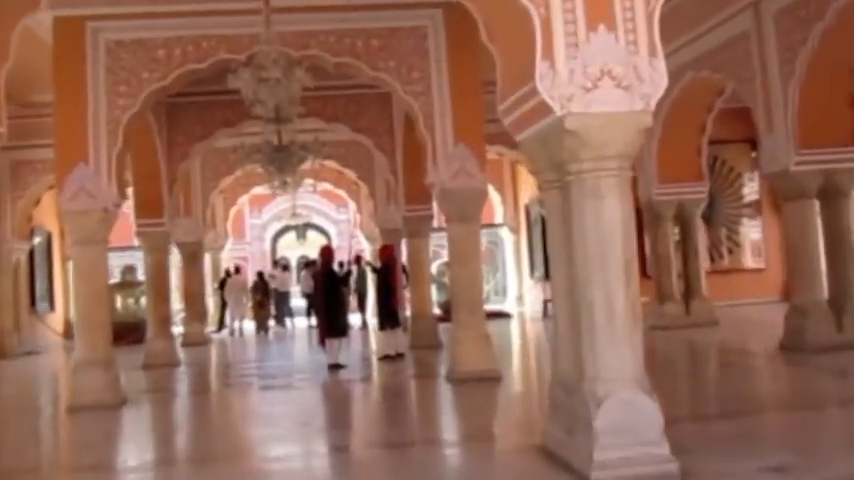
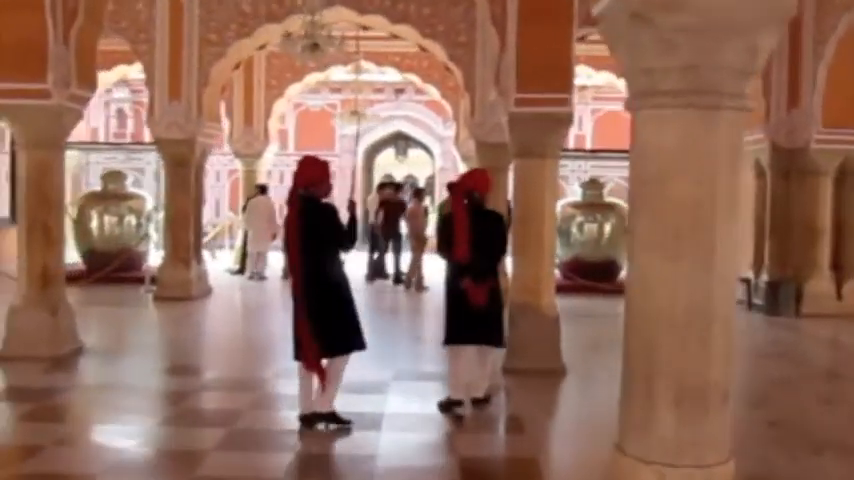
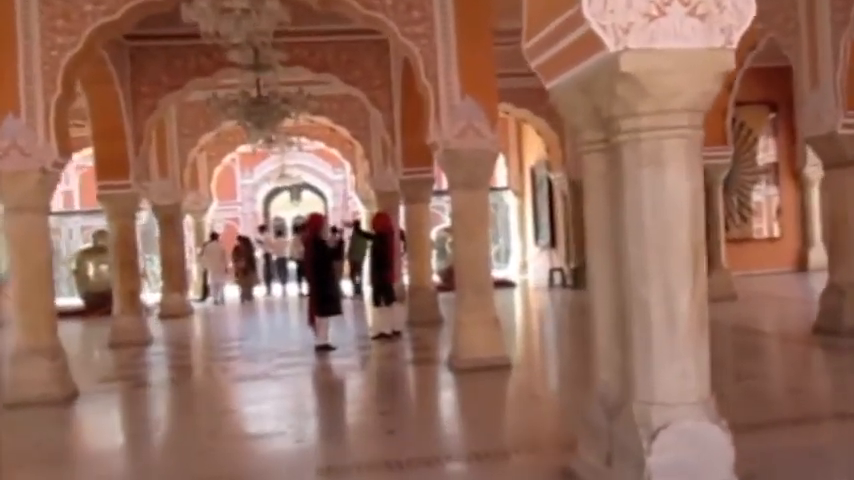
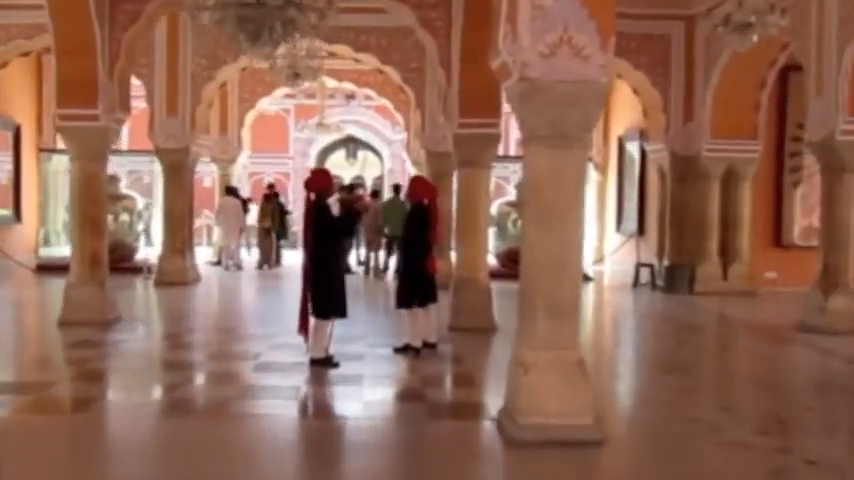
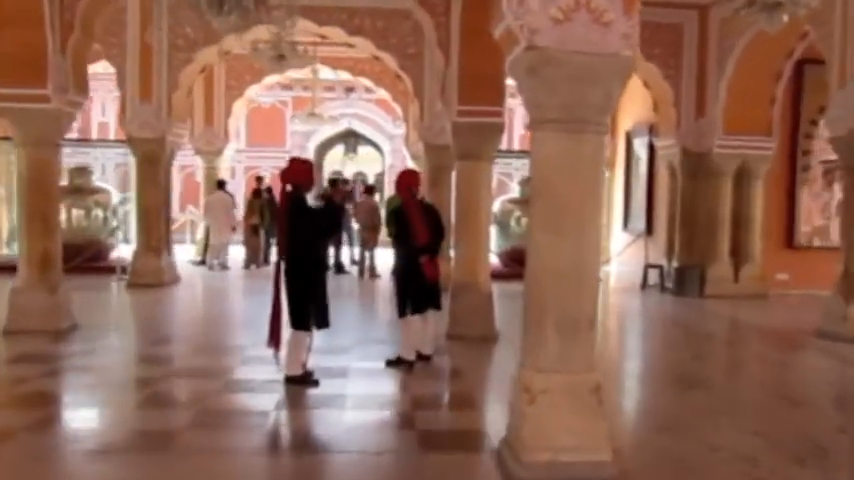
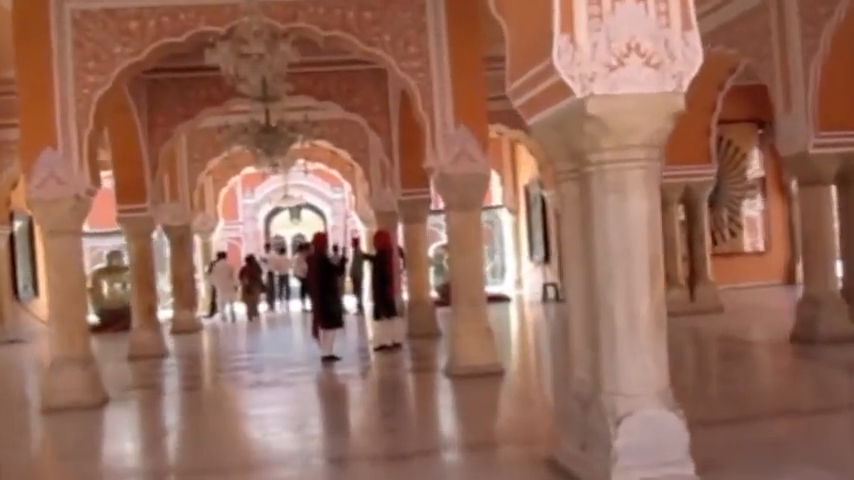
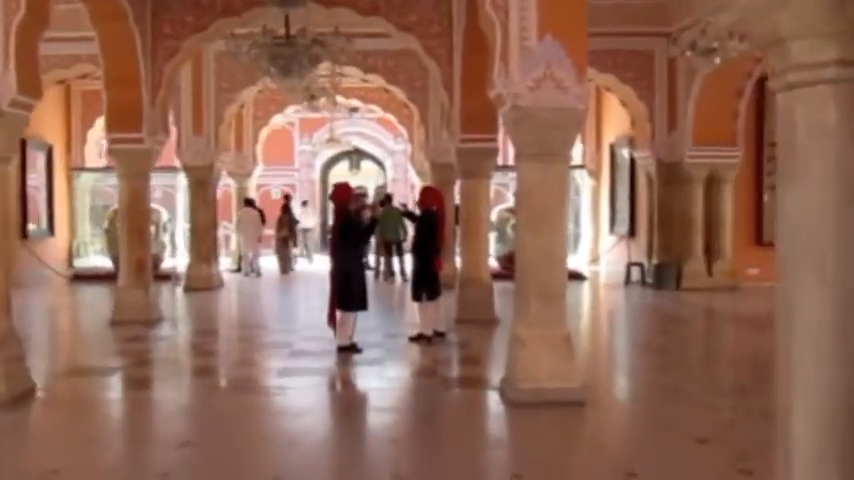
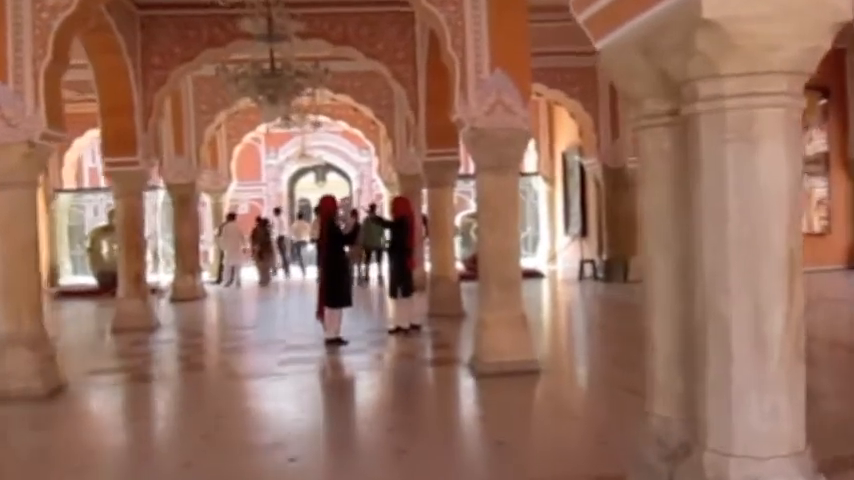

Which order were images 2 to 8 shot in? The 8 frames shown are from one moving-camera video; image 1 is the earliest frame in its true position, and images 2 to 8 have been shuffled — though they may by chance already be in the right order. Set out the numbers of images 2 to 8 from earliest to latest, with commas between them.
6, 3, 8, 7, 4, 5, 2
